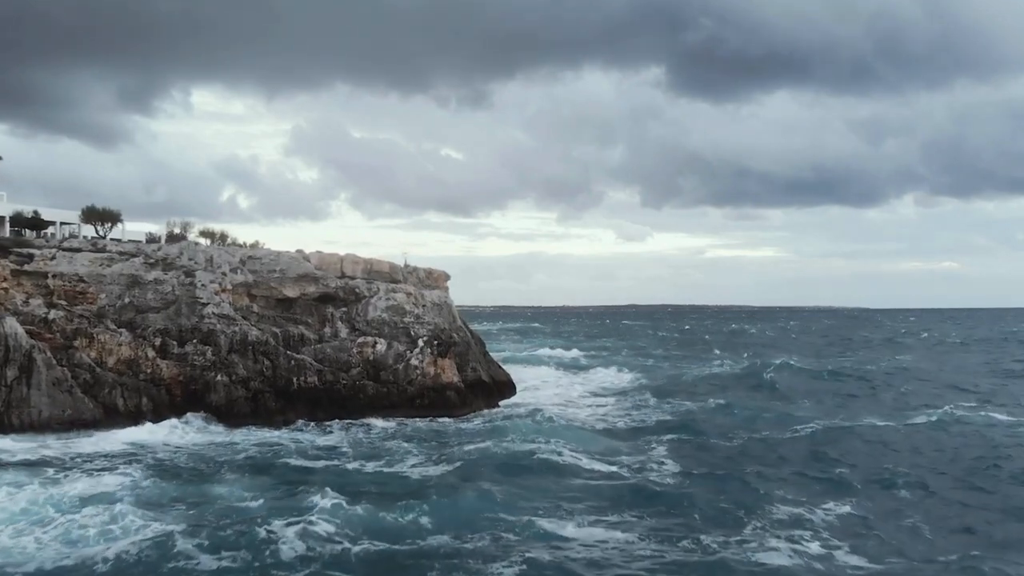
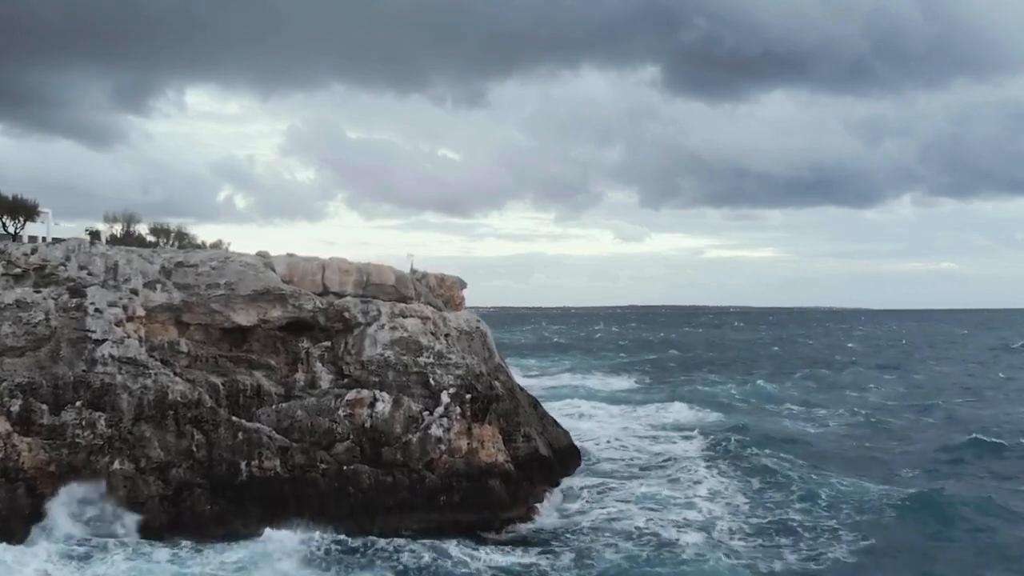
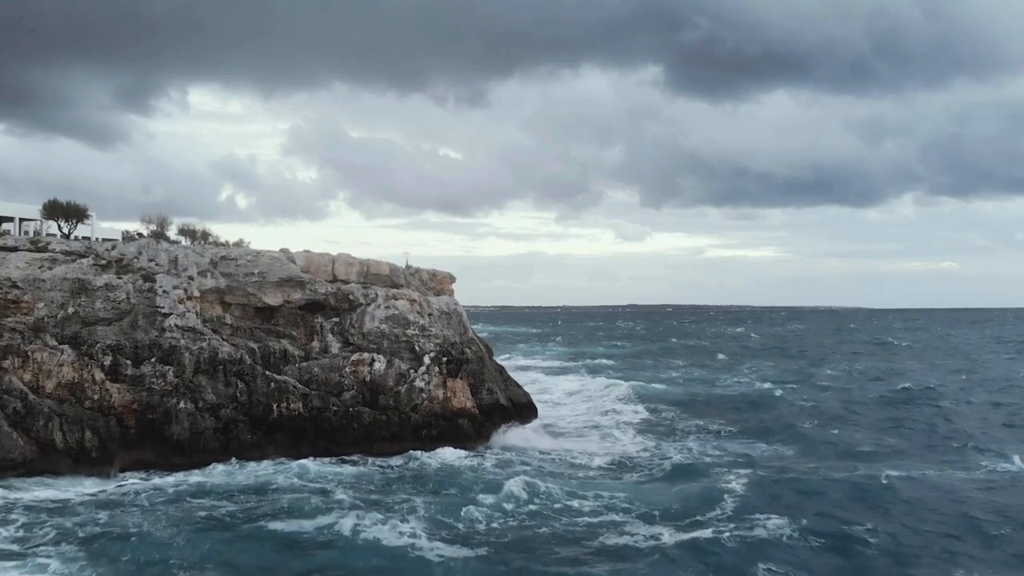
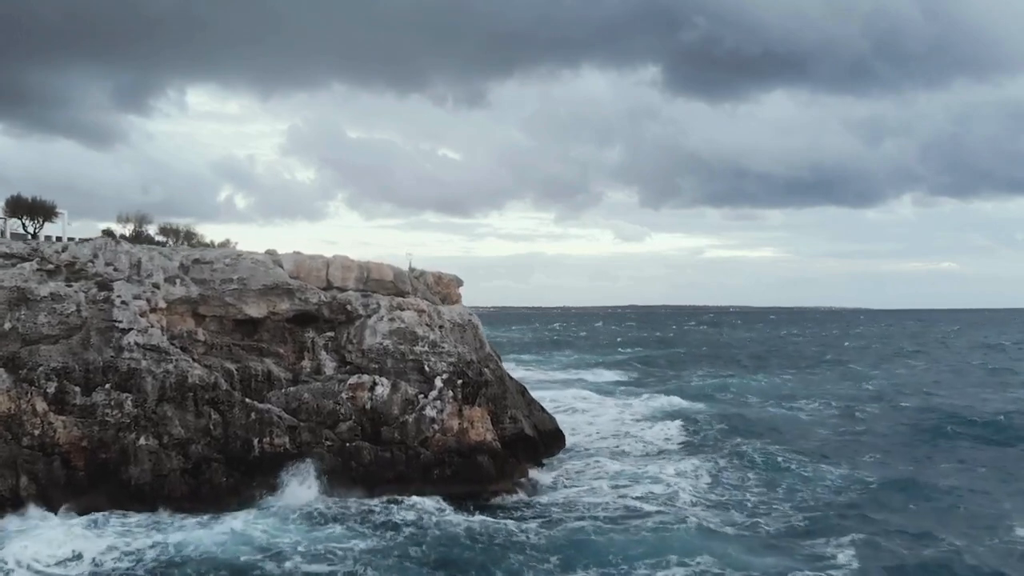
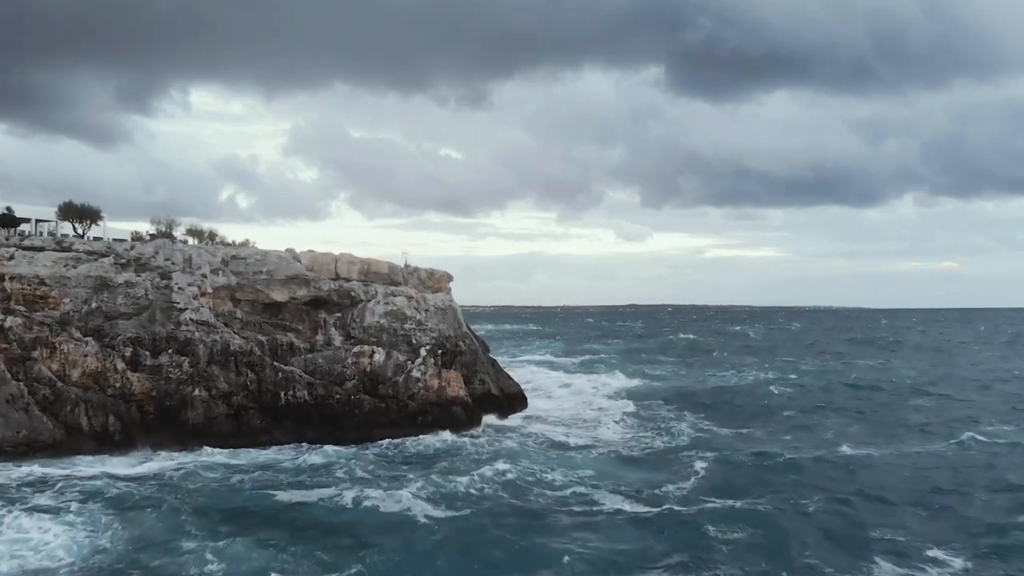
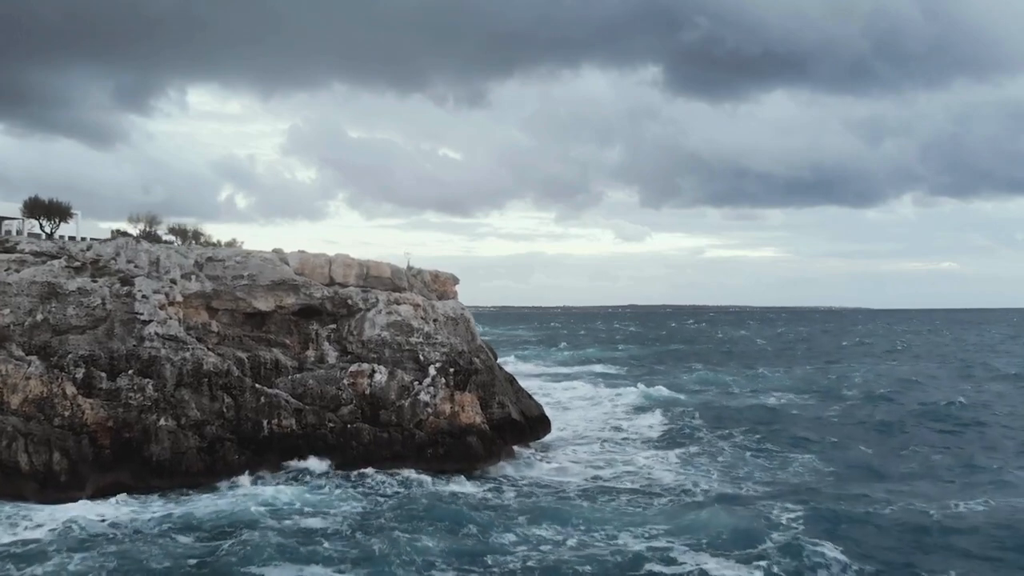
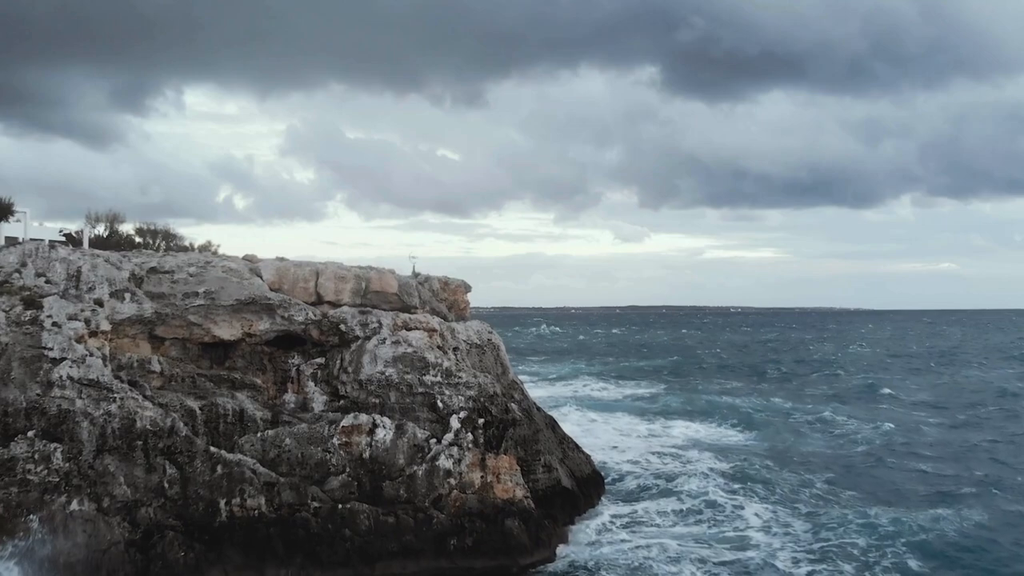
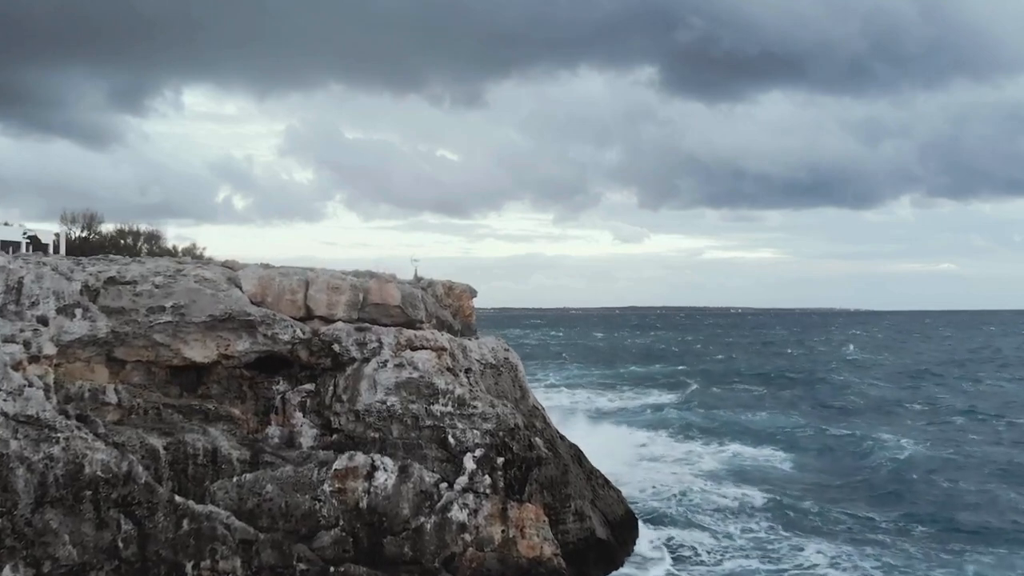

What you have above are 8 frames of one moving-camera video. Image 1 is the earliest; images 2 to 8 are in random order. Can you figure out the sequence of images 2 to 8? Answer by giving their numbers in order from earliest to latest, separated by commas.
5, 3, 6, 4, 2, 7, 8
